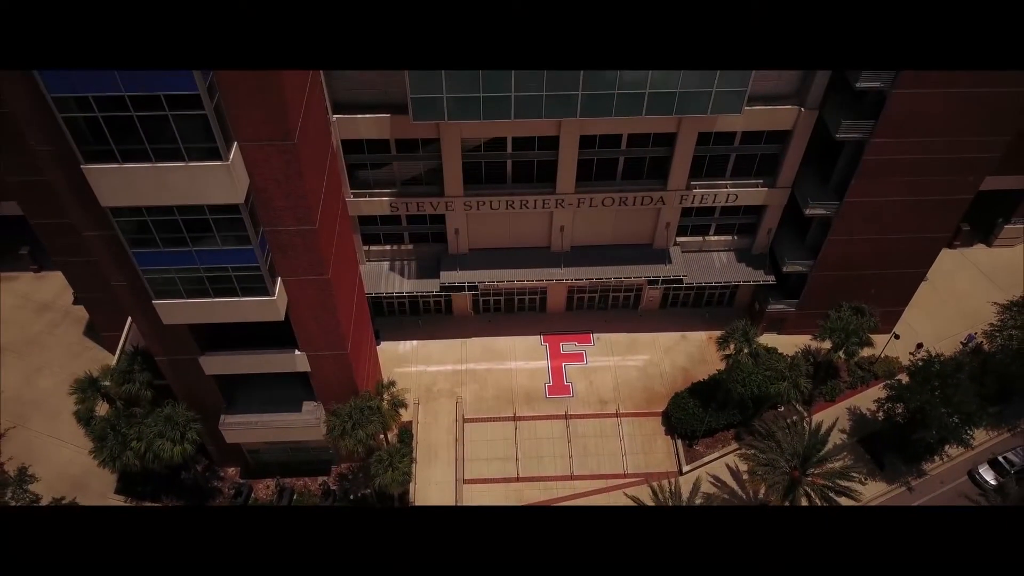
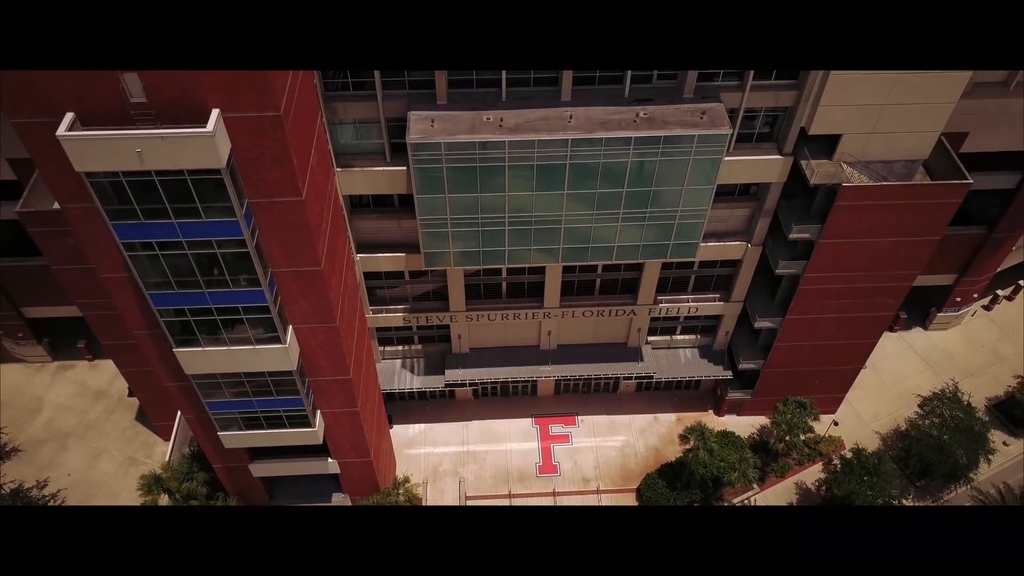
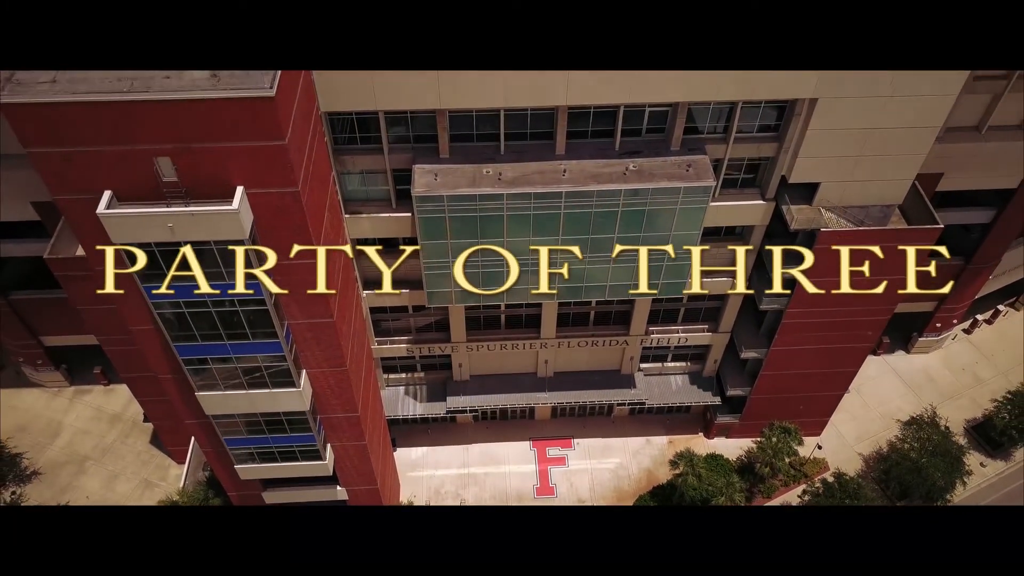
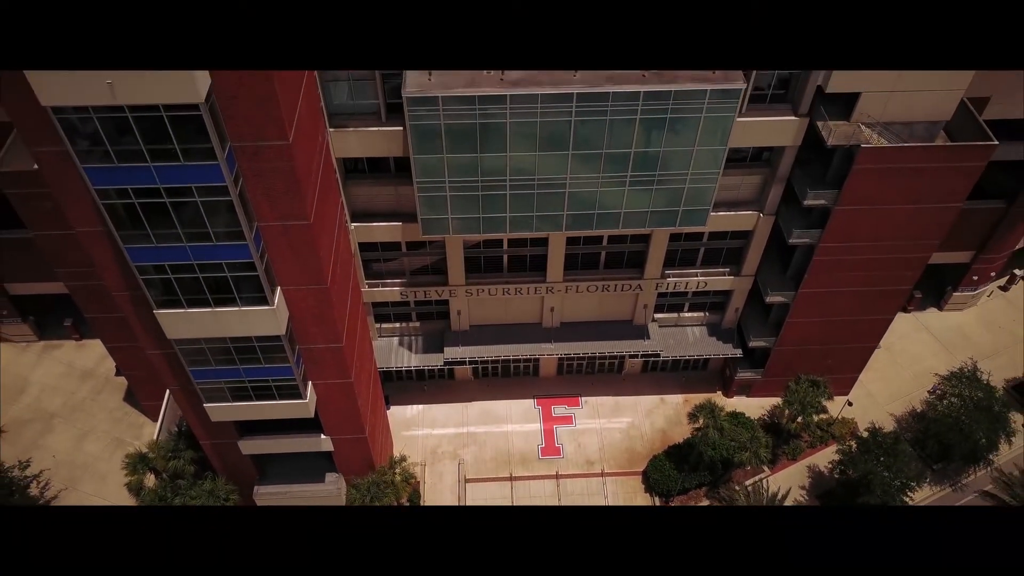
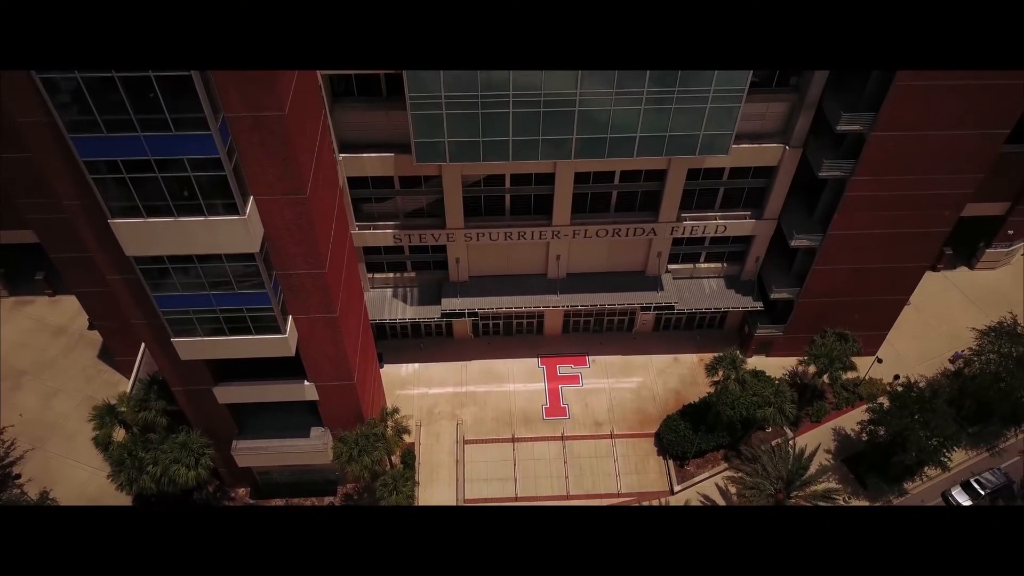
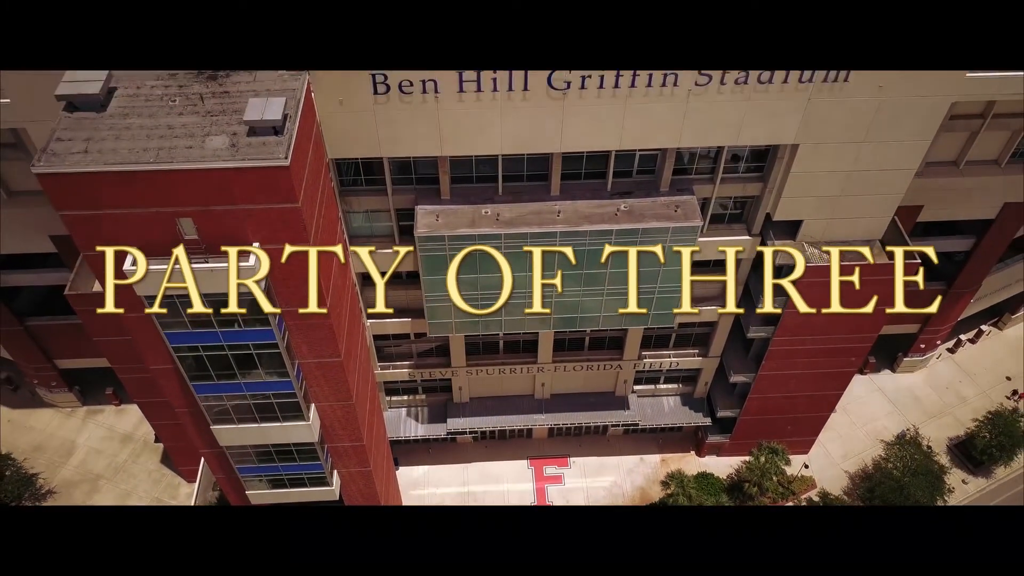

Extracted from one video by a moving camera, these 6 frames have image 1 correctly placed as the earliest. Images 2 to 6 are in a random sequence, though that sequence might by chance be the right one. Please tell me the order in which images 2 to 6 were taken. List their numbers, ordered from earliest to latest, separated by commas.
5, 4, 2, 3, 6
